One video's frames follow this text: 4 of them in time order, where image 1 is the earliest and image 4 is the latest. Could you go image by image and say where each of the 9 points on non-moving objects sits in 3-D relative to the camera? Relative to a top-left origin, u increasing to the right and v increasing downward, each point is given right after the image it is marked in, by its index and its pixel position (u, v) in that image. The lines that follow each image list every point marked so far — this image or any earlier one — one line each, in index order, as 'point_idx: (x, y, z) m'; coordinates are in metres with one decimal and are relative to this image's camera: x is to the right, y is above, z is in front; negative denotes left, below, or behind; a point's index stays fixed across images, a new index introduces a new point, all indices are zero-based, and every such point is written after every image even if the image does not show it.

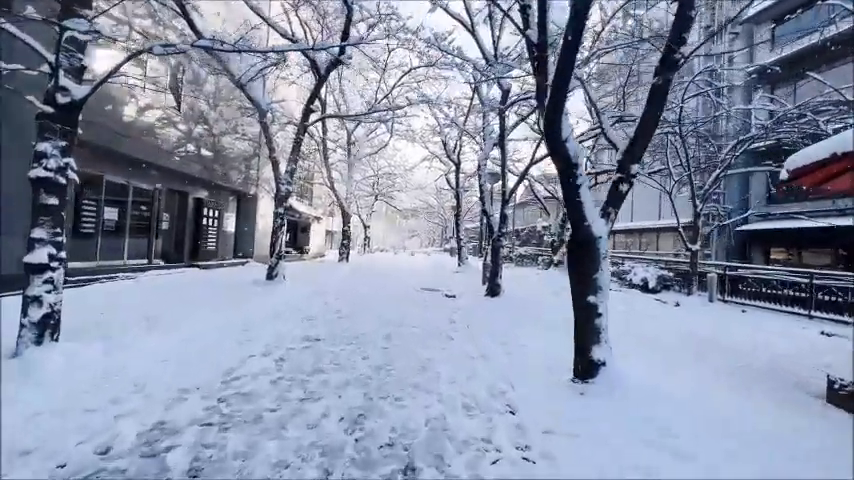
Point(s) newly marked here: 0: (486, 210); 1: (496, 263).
0: (+1.8, +1.0, +12.0) m
1: (+2.0, -0.6, +11.4) m
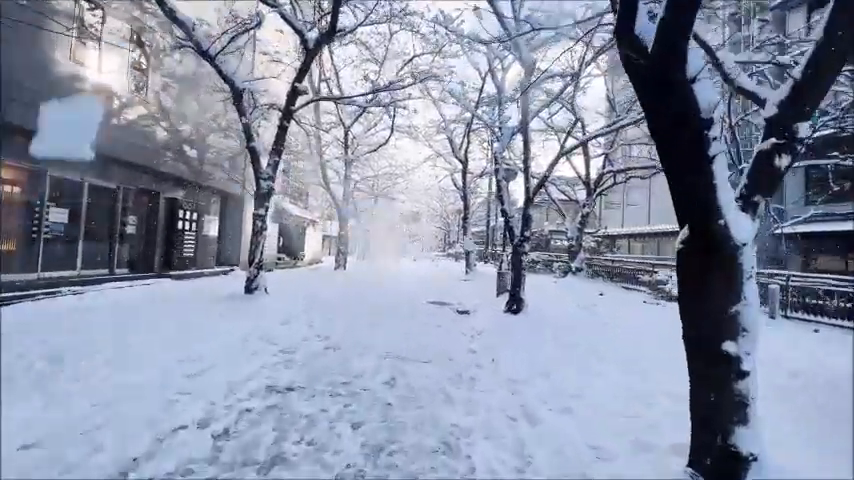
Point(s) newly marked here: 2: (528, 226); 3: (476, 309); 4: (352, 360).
0: (+2.0, +0.8, +10.3) m
1: (+2.2, -0.8, +9.6) m
2: (+2.5, +0.3, +9.5) m
3: (+1.3, -1.8, +10.3) m
4: (-1.1, -1.7, +5.5) m
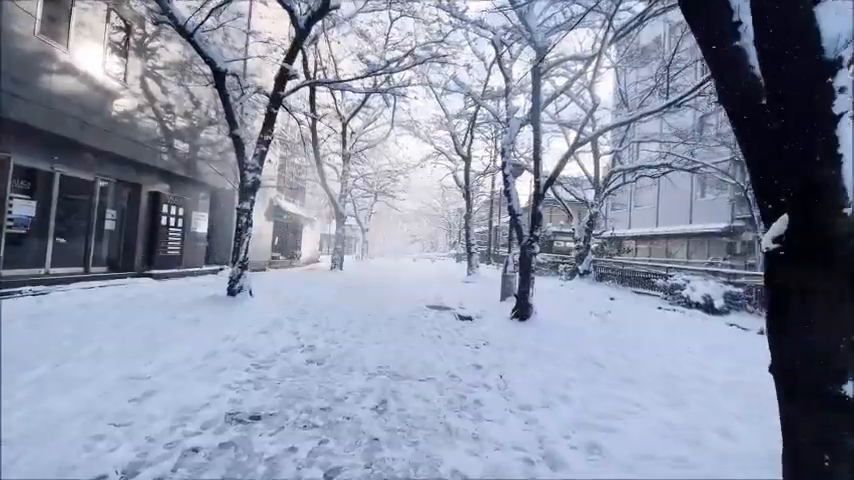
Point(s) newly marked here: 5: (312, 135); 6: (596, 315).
0: (+2.0, +0.8, +9.4) m
1: (+2.2, -0.8, +8.7) m
2: (+2.5, +0.3, +8.7) m
3: (+1.3, -1.8, +9.5) m
4: (-1.1, -1.7, +4.7) m
5: (-5.2, +4.7, +17.3) m
6: (+4.2, -1.9, +9.8) m
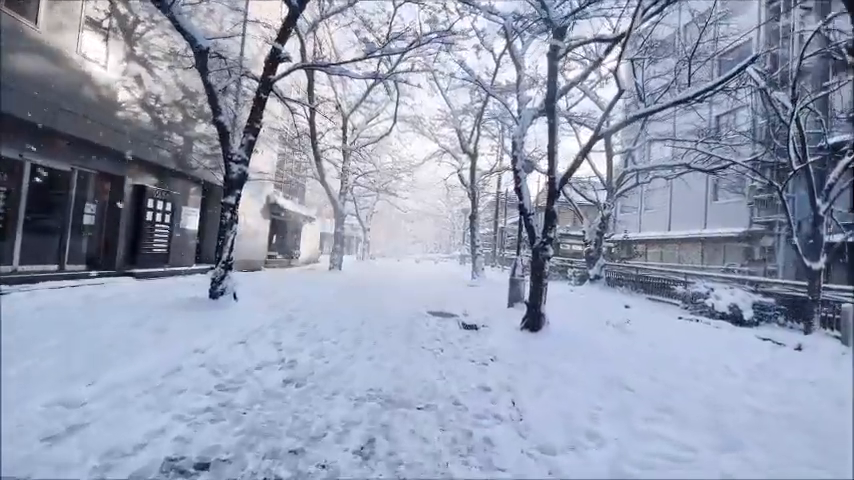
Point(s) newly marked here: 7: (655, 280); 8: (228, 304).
0: (+2.1, +0.8, +8.6) m
1: (+2.2, -0.8, +7.9) m
2: (+2.5, +0.3, +7.9) m
3: (+1.3, -1.9, +8.7) m
4: (-1.1, -1.6, +3.9) m
5: (-5.0, +4.7, +16.6) m
6: (+4.3, -2.0, +8.9) m
7: (+8.0, -1.4, +13.5) m
8: (-4.0, -1.3, +7.7) m
